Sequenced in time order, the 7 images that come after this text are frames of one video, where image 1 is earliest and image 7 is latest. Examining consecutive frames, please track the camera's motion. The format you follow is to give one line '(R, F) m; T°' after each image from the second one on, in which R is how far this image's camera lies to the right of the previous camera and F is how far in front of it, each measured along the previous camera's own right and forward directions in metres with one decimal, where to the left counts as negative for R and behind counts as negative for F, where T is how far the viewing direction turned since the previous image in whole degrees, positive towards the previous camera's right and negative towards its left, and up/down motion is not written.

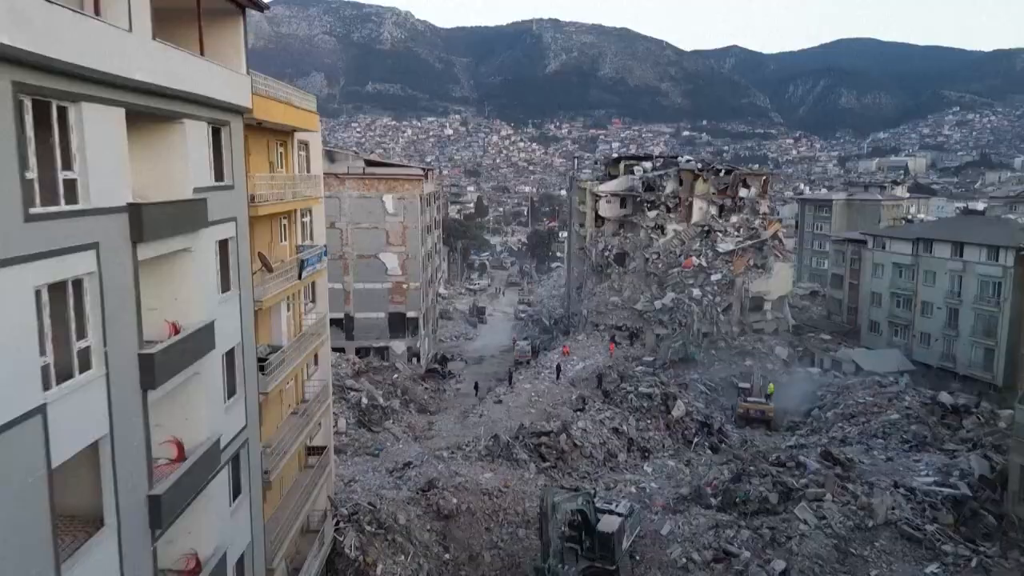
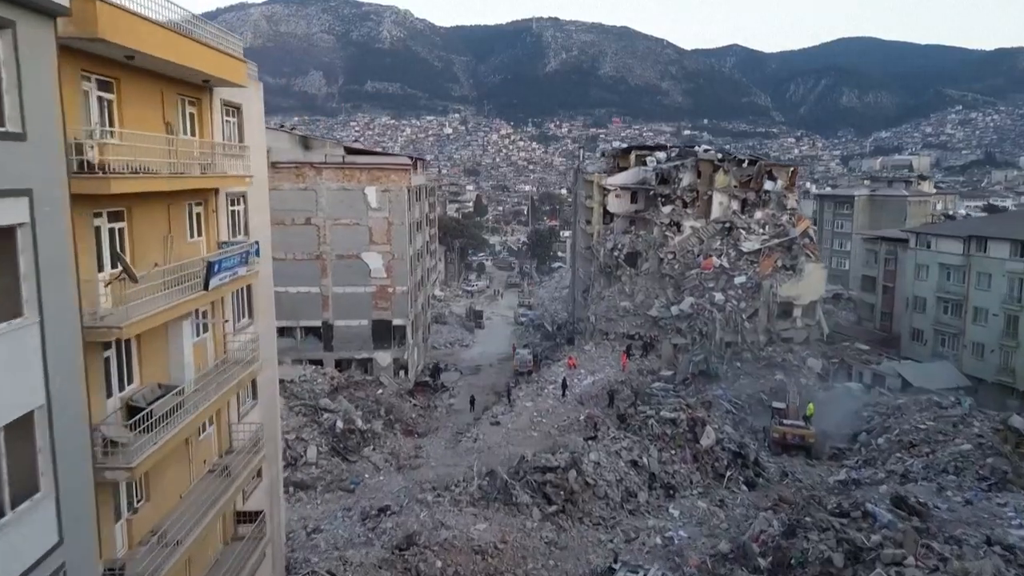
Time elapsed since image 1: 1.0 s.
(0.0, +3.8) m; 0°
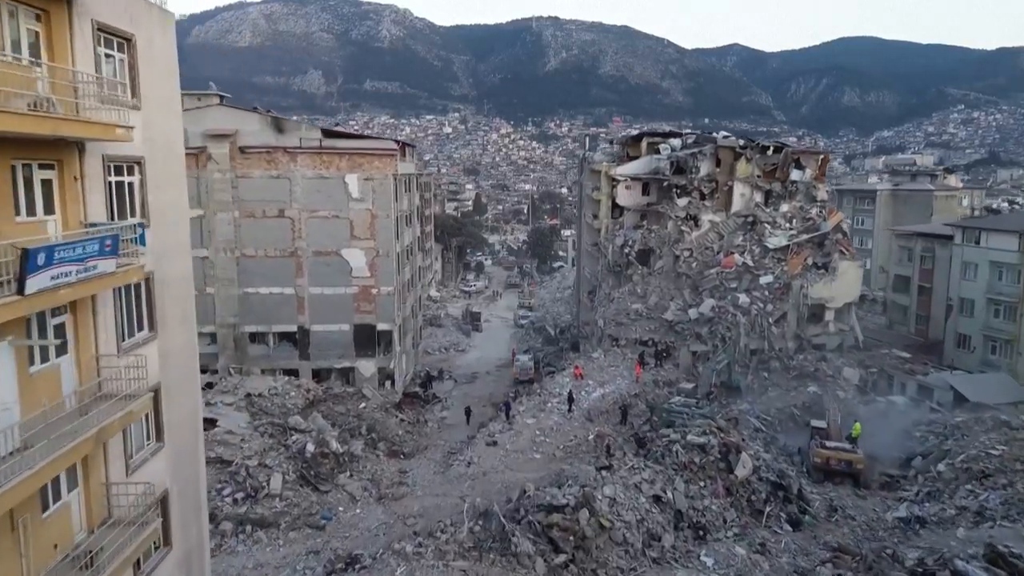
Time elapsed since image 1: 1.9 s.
(0.0, +3.3) m; 0°
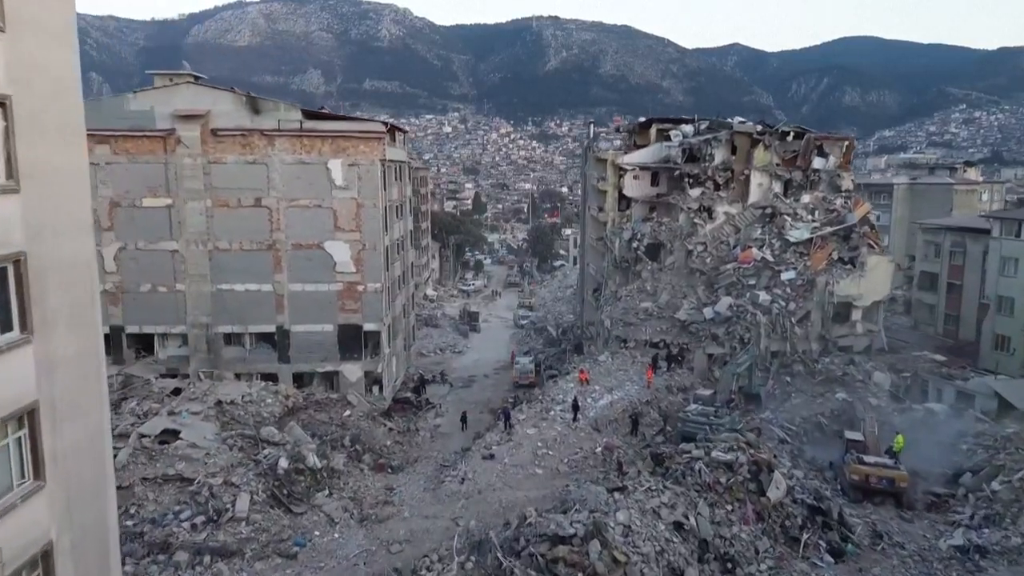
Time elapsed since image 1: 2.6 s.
(0.0, +2.3) m; 0°
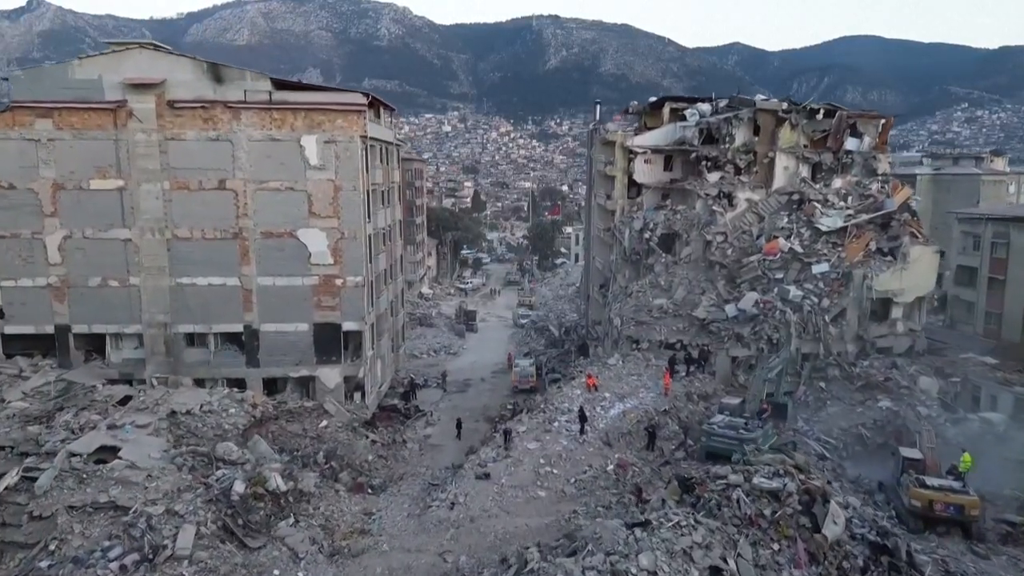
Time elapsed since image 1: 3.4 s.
(+0.1, +2.8) m; 0°
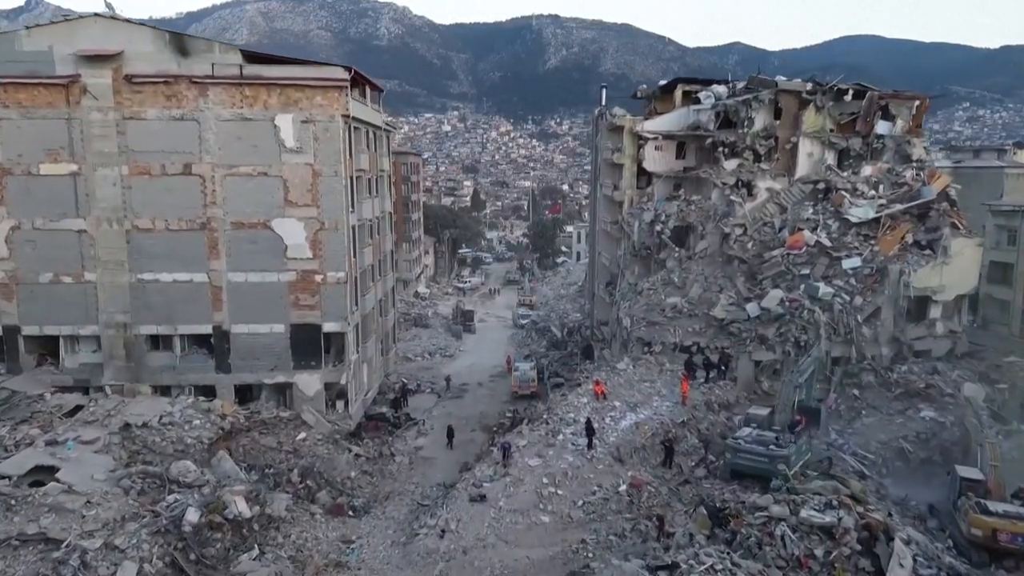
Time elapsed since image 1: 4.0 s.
(0.0, +2.2) m; 0°
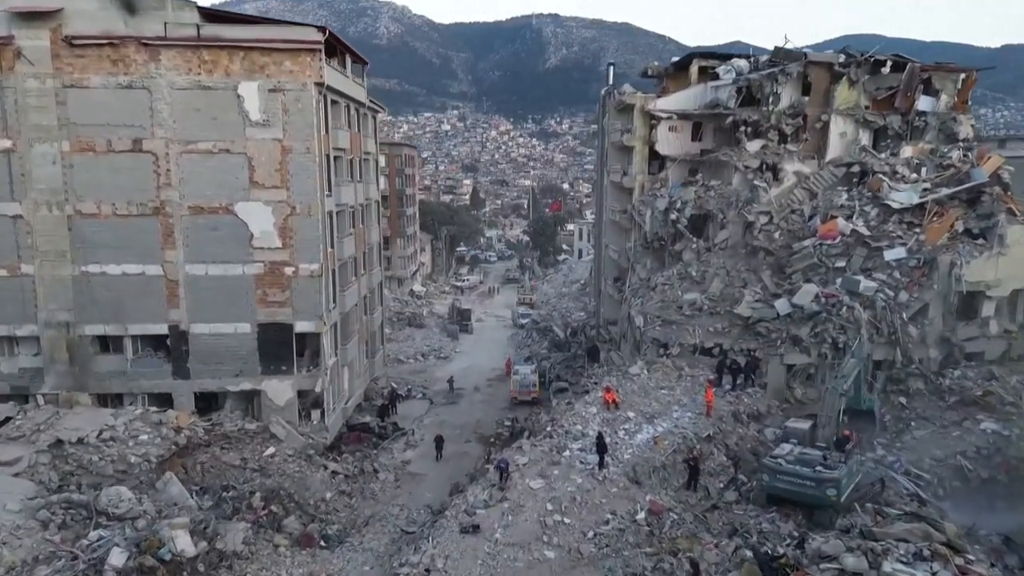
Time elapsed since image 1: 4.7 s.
(0.0, +2.4) m; 0°
